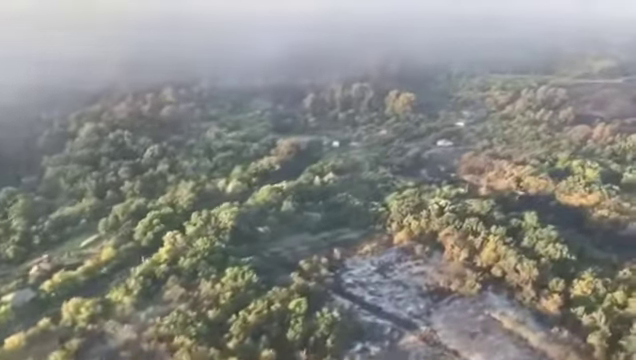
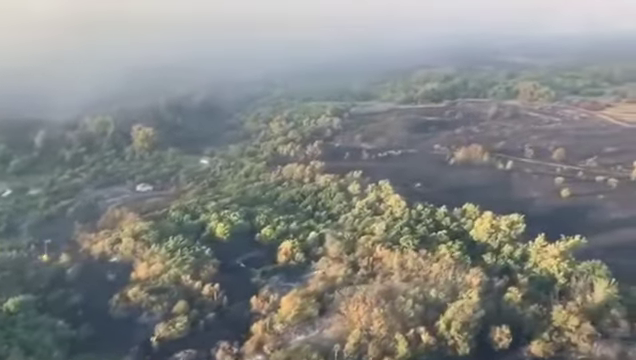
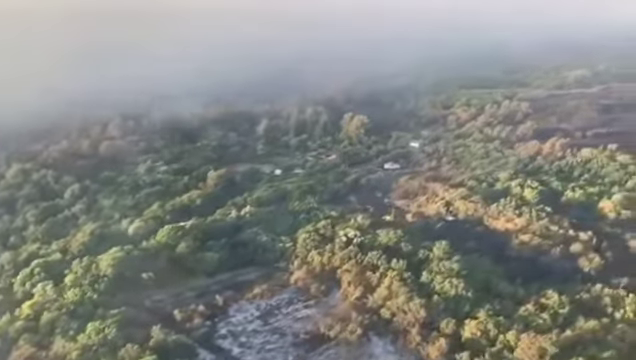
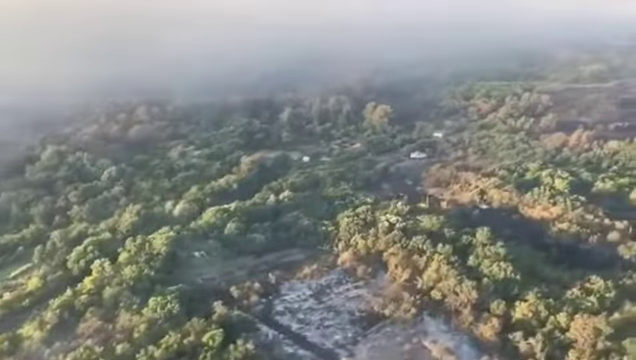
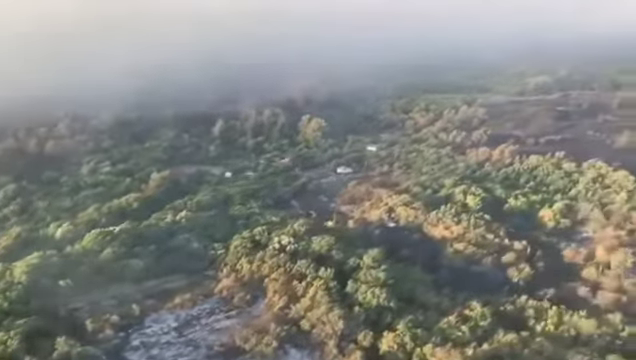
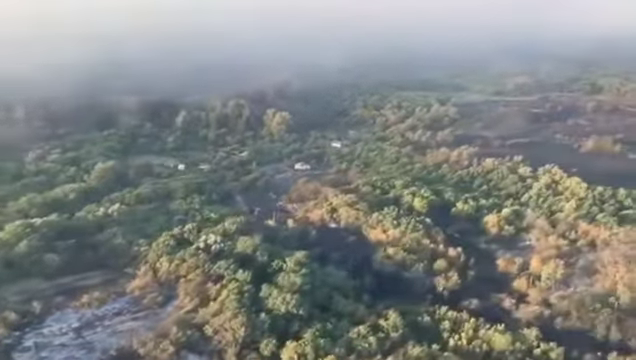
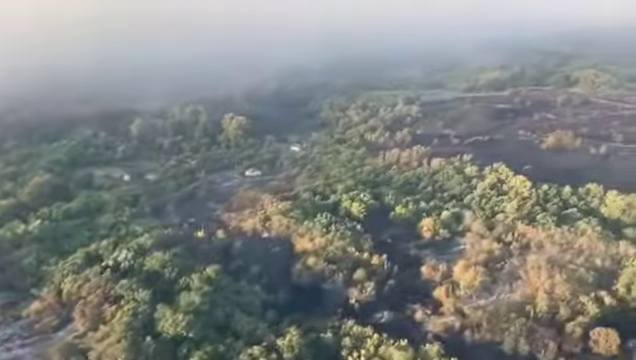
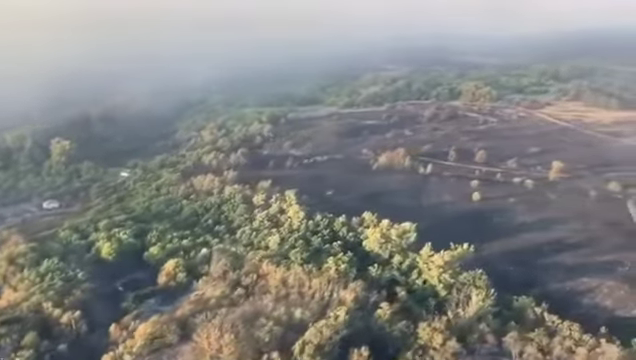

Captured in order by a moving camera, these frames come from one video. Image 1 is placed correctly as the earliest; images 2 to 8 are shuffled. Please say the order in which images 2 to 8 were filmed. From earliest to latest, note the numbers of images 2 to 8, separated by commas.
4, 3, 5, 6, 7, 2, 8
